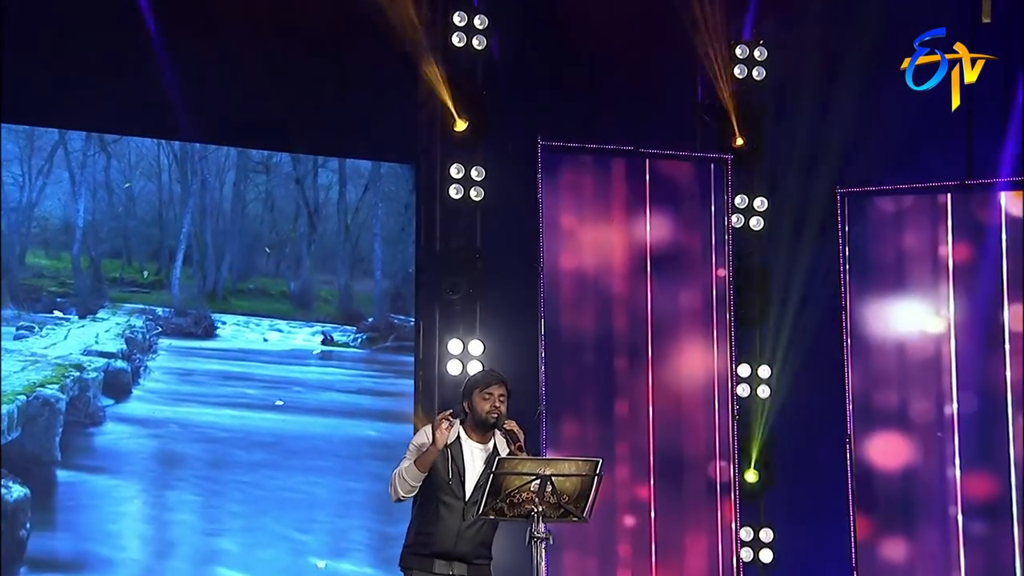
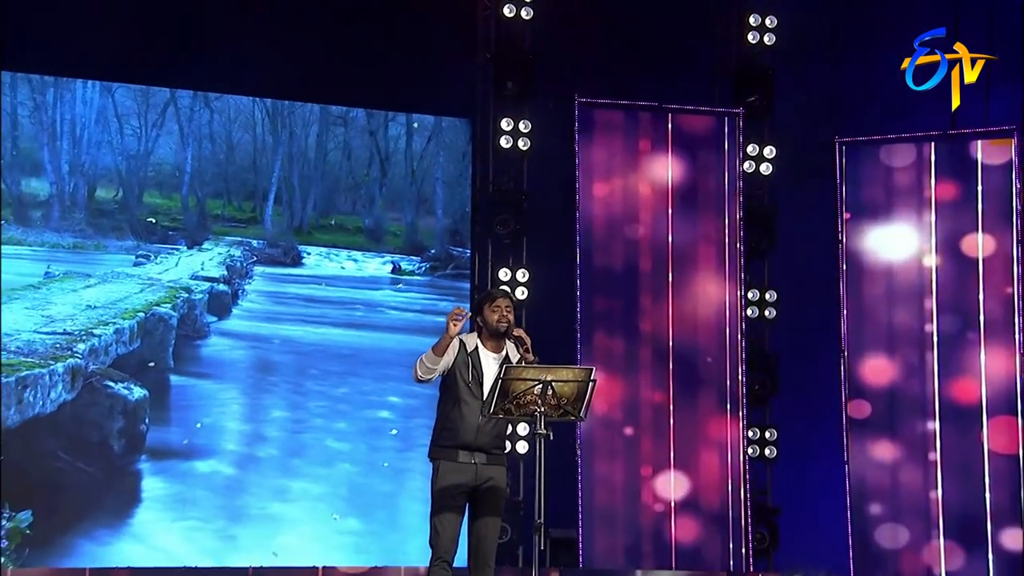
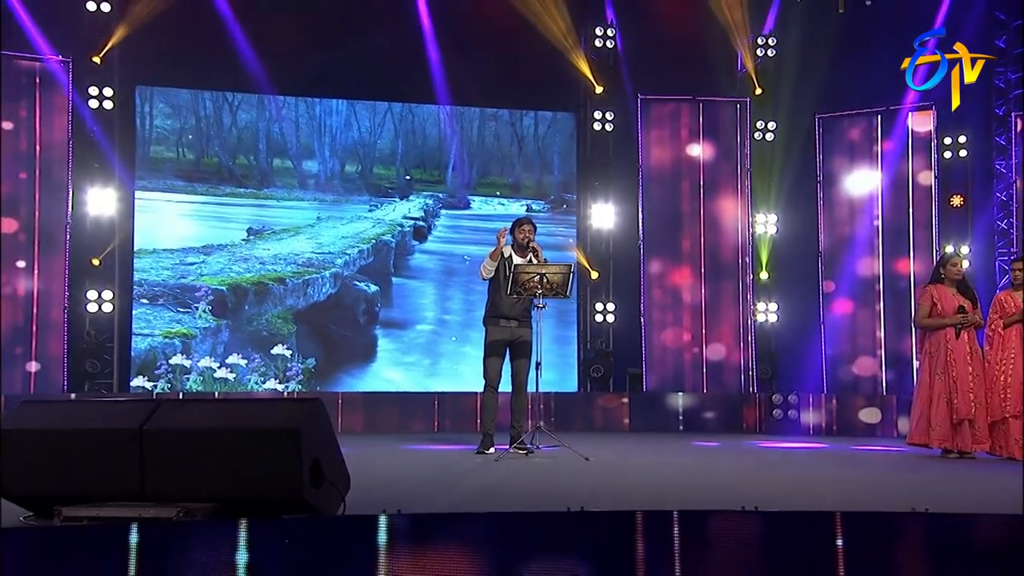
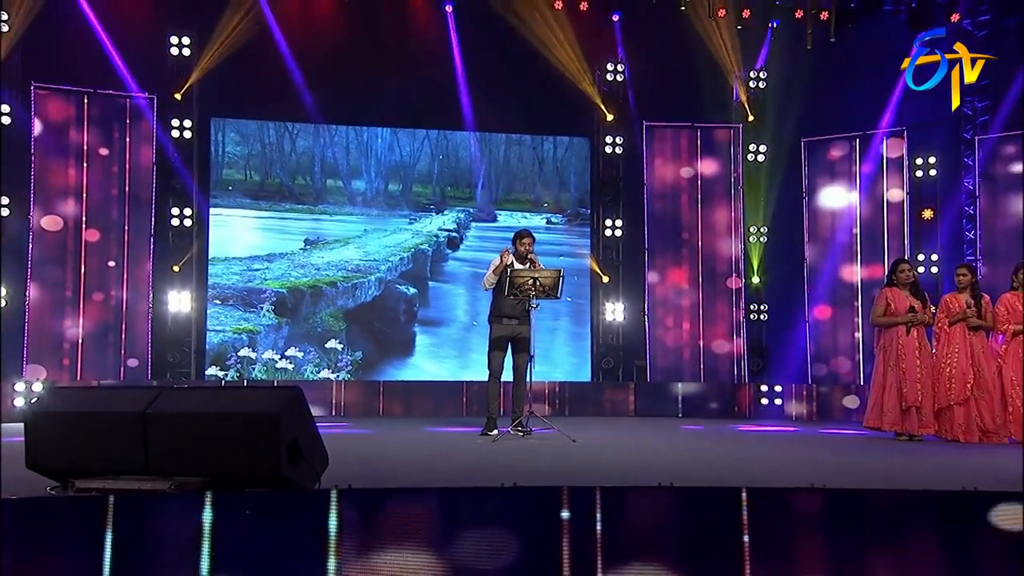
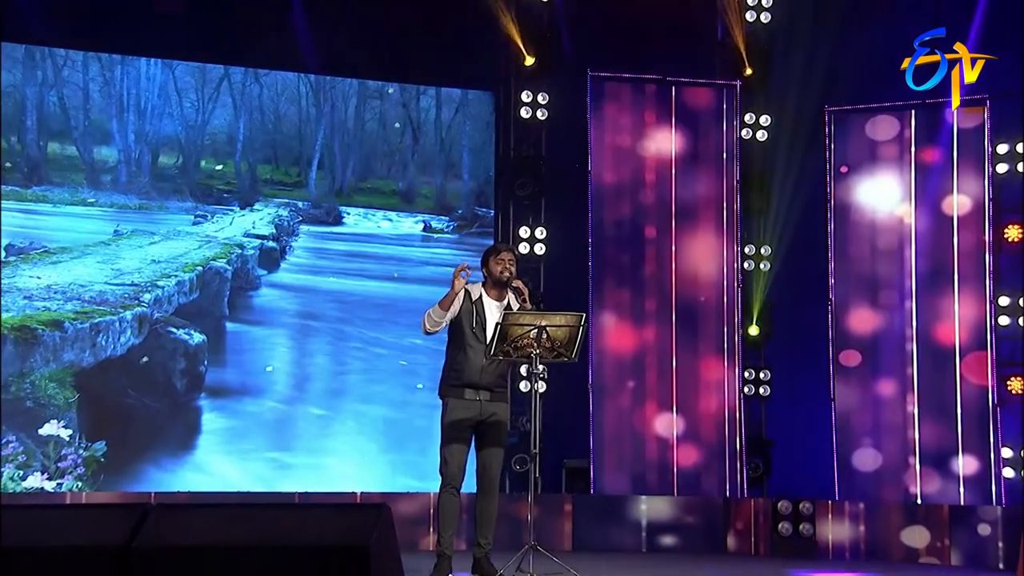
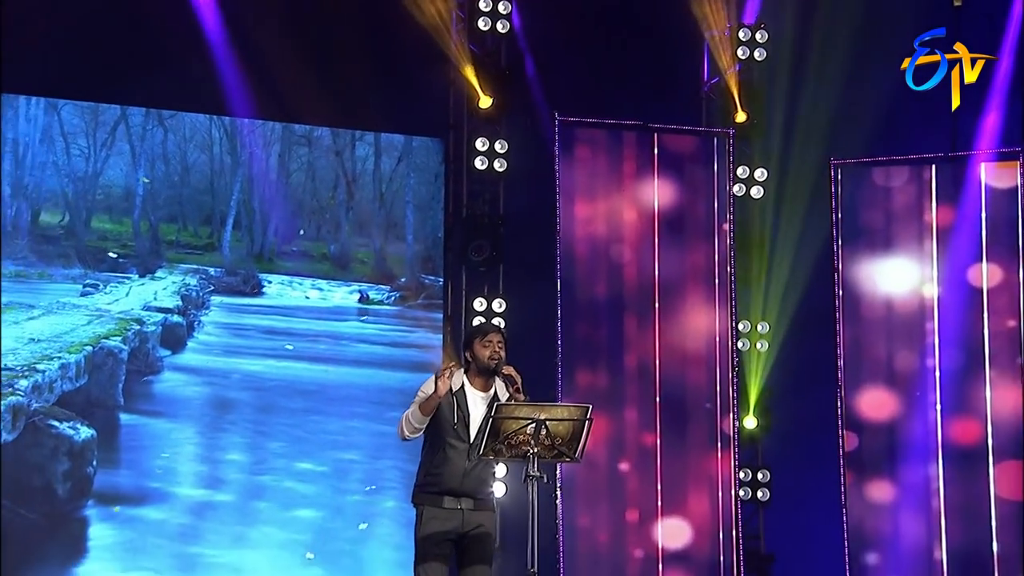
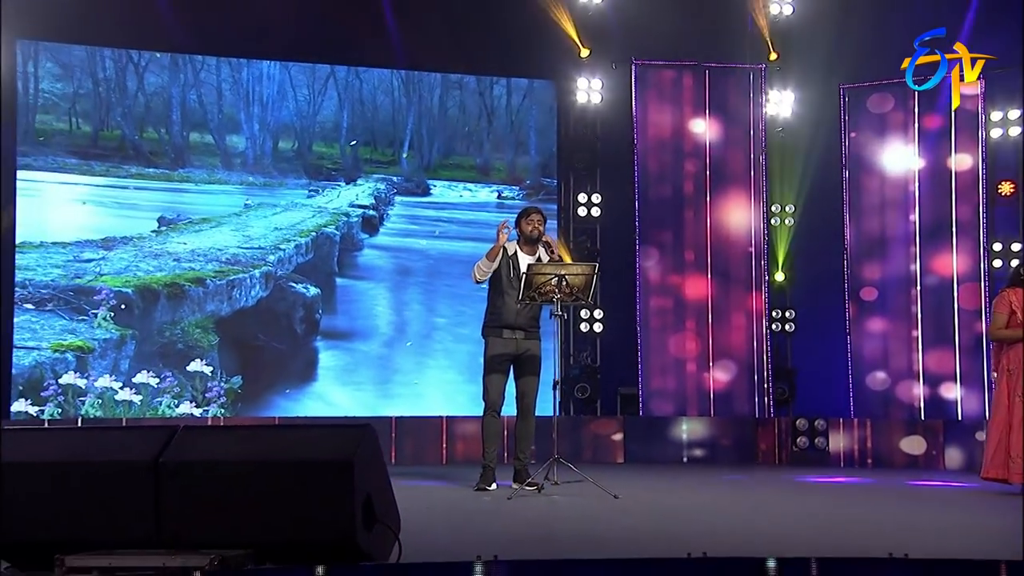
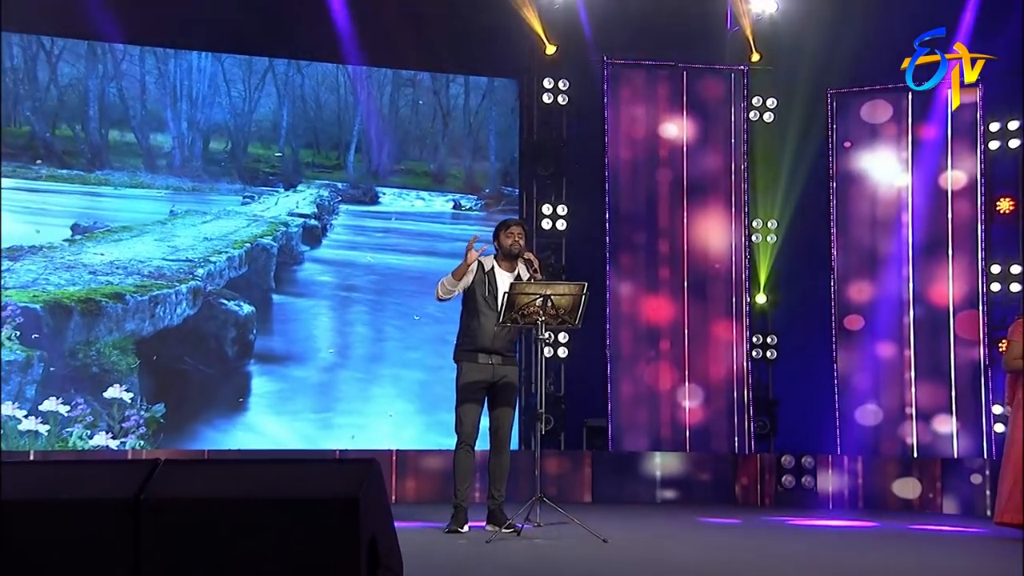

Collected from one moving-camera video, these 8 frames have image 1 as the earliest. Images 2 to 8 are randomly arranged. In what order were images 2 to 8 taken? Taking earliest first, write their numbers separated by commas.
6, 2, 5, 8, 7, 3, 4
